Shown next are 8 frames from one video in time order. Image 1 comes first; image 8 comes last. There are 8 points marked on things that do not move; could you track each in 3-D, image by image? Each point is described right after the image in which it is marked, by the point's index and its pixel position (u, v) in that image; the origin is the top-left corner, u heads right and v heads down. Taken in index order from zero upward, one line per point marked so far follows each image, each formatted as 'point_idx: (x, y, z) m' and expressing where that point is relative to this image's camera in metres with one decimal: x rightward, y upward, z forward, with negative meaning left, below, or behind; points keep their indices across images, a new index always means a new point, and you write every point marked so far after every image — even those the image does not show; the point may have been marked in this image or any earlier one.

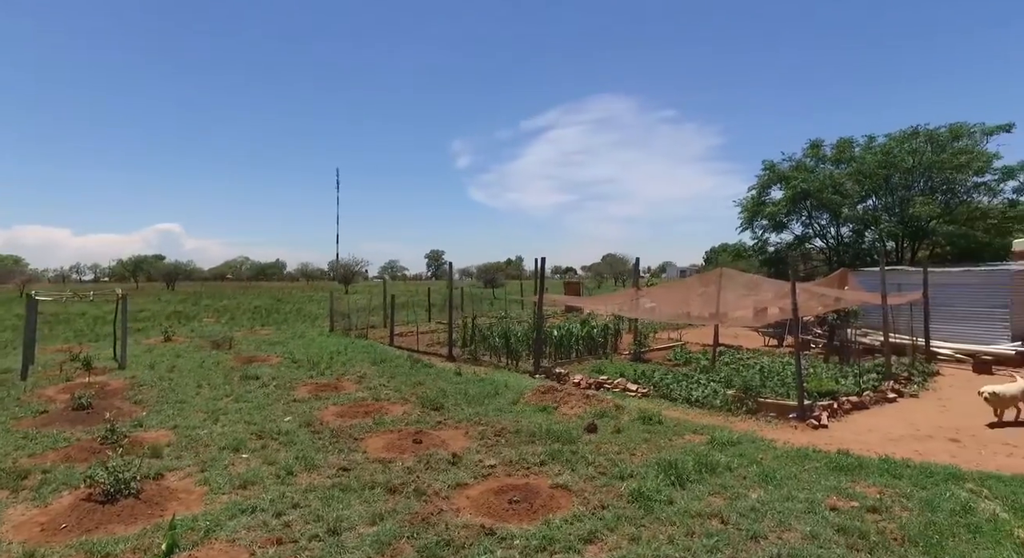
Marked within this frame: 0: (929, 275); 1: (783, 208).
0: (+9.7, +0.1, +13.2) m
1: (+9.3, +2.5, +20.0) m
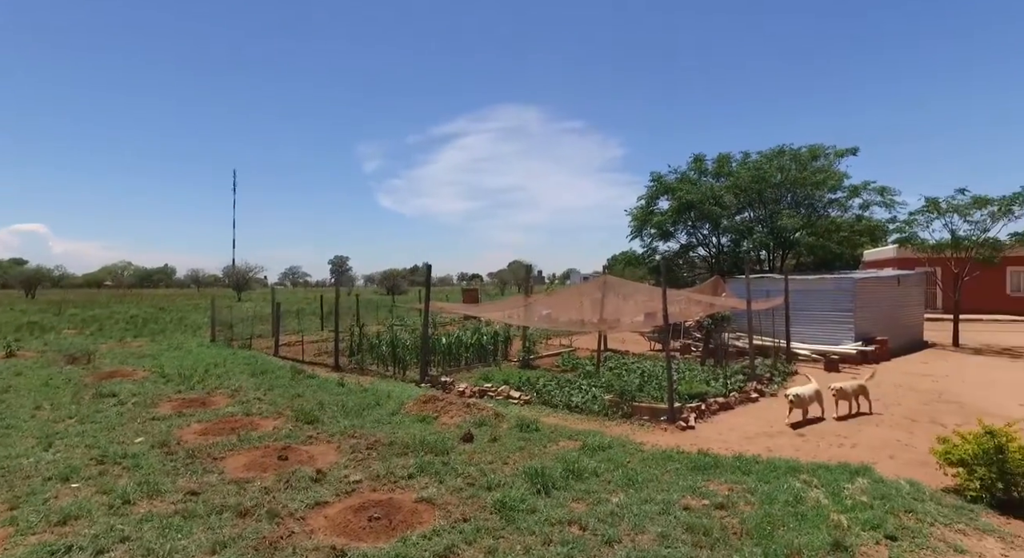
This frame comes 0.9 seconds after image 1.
0: (+7.0, -0.1, +14.2) m
1: (+5.6, +2.3, +20.9) m
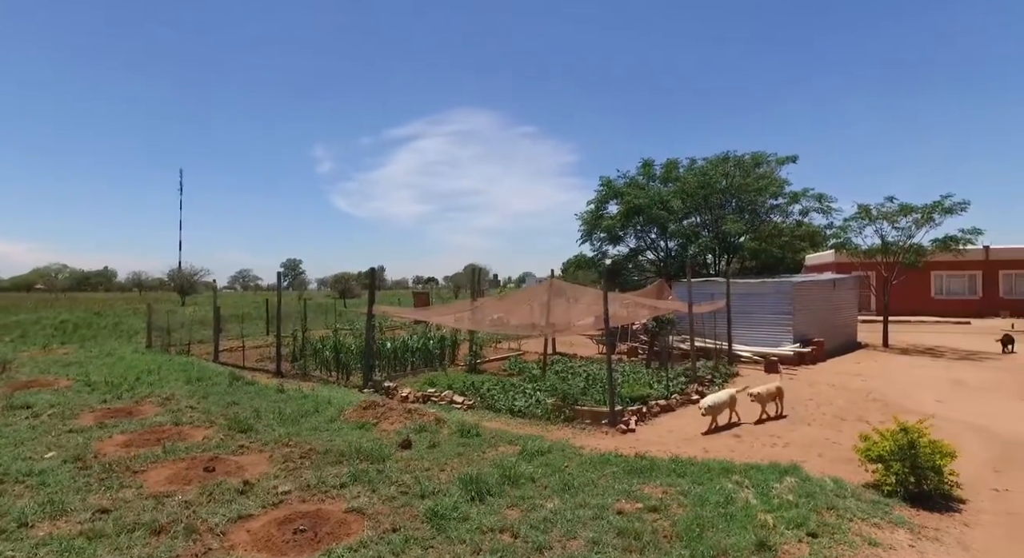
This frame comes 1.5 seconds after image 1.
0: (+5.6, -0.2, +14.5) m
1: (+3.8, +2.1, +21.1) m
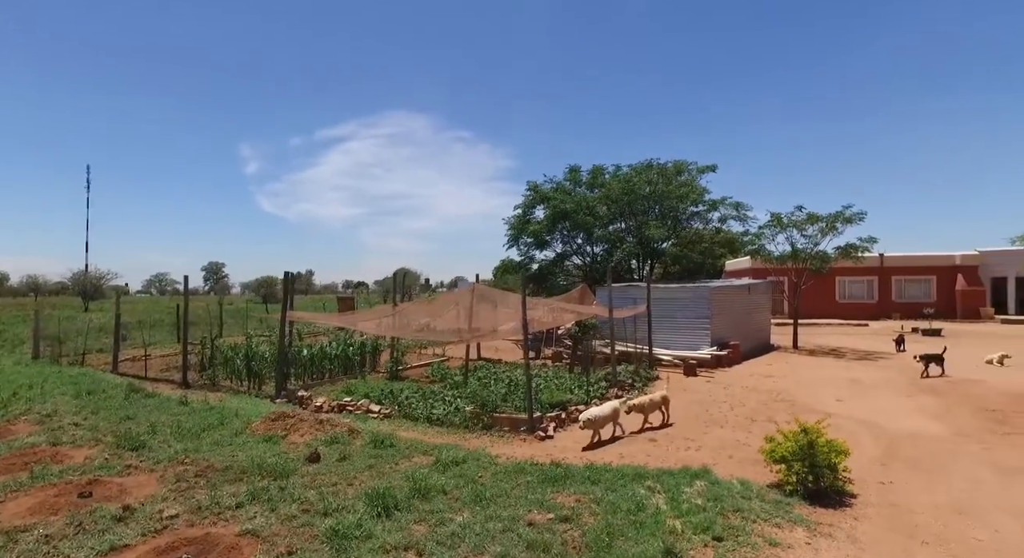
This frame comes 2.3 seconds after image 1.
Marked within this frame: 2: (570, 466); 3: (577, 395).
0: (+3.7, -0.3, +14.7) m
1: (+1.2, +2.0, +21.1) m
2: (+0.9, -2.8, +8.2) m
3: (+1.2, -2.3, +10.8) m
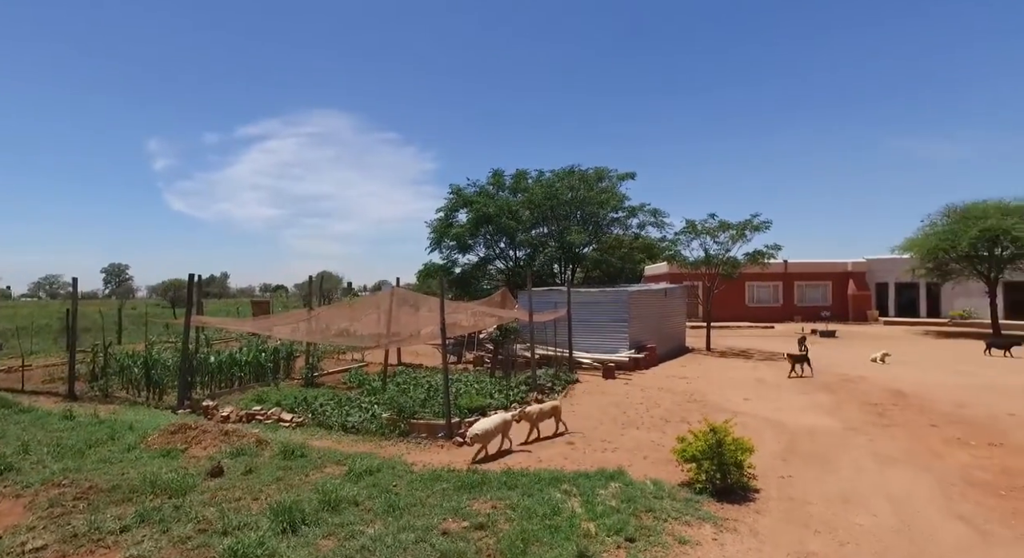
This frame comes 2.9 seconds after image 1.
0: (+1.7, -0.4, +14.9) m
1: (-1.6, +1.8, +21.0) m
2: (-0.4, -2.8, +8.1) m
3: (-0.3, -2.3, +10.7) m
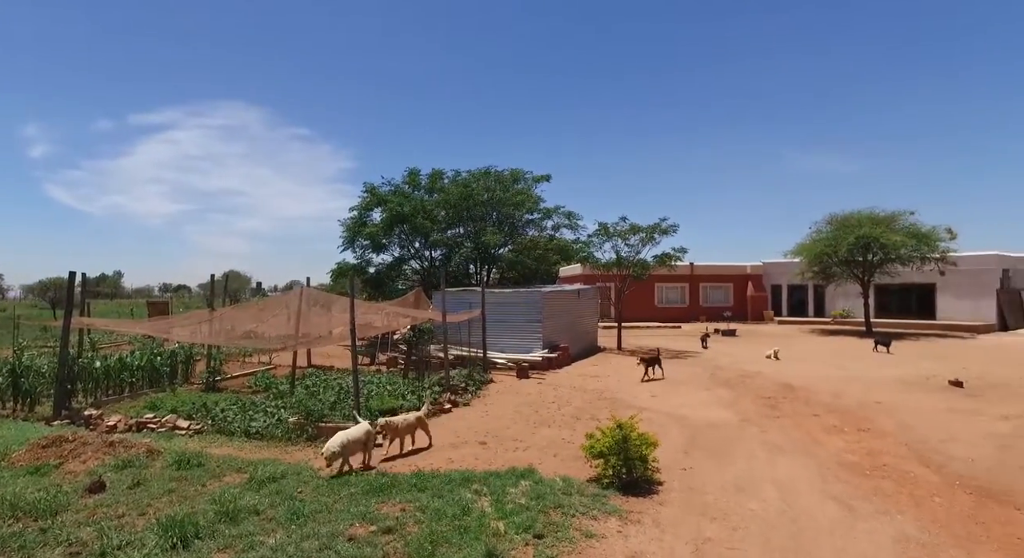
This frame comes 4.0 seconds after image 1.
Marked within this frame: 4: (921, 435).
0: (-0.5, -0.4, +15.0) m
1: (-4.6, +1.8, +20.6) m
2: (-1.6, -2.8, +8.0) m
3: (-1.9, -2.3, +10.6) m
4: (+7.0, -2.7, +9.5) m
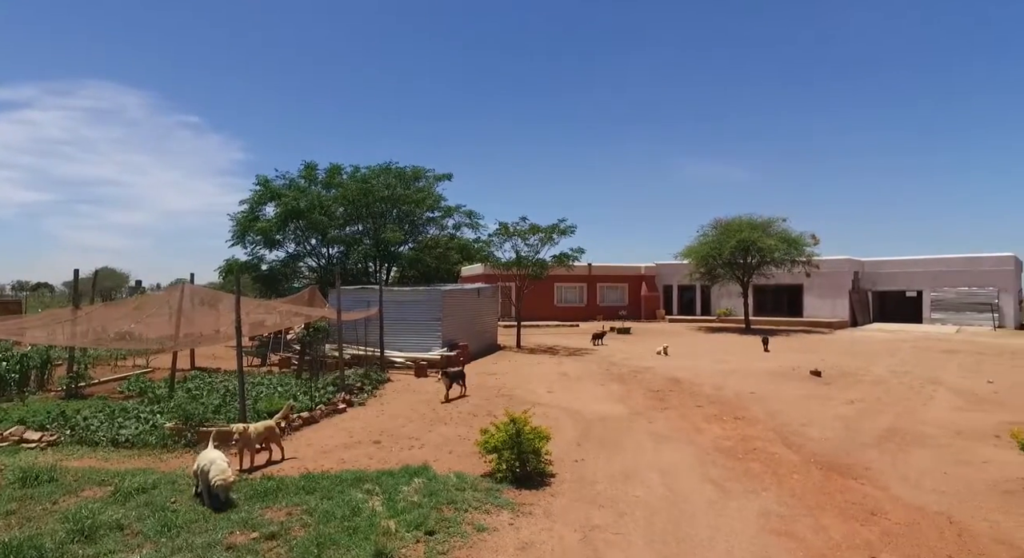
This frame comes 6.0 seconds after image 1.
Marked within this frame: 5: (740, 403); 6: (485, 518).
0: (-3.1, -0.4, +14.8) m
1: (-7.9, +1.9, +19.7) m
2: (-3.1, -2.7, +7.7) m
3: (-3.8, -2.3, +10.2) m
4: (+5.2, -2.7, +10.5) m
5: (+4.7, -2.6, +11.6) m
6: (-0.4, -3.0, +7.0) m
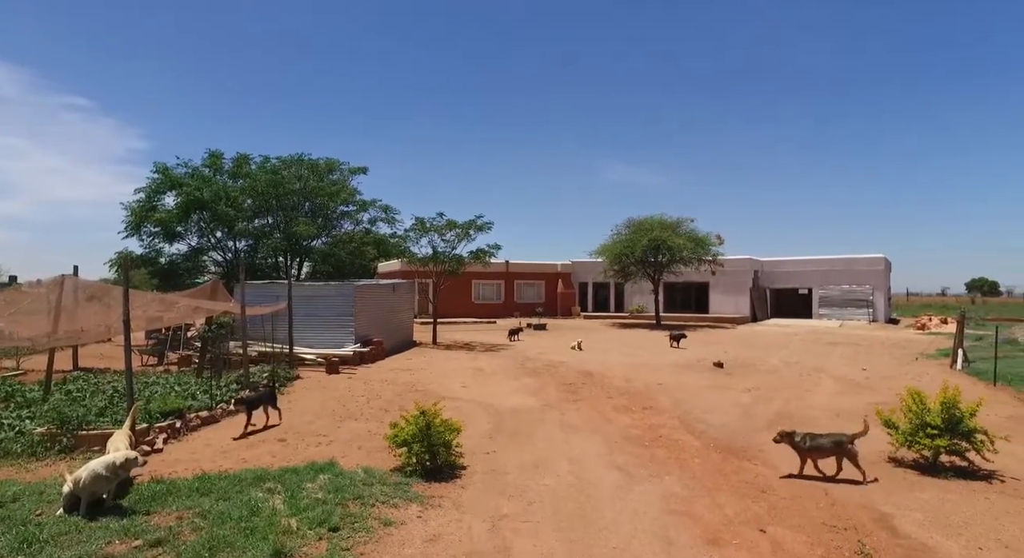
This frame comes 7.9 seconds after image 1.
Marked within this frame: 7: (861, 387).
0: (-5.2, -0.3, +14.3) m
1: (-10.6, +1.9, +18.6) m
2: (-4.3, -2.6, +7.2) m
3: (-5.3, -2.2, +9.6) m
4: (+3.5, -2.6, +11.1) m
5: (+3.0, -2.5, +12.1) m
6: (-1.5, -2.9, +6.9) m
7: (+7.5, -2.3, +11.8) m
